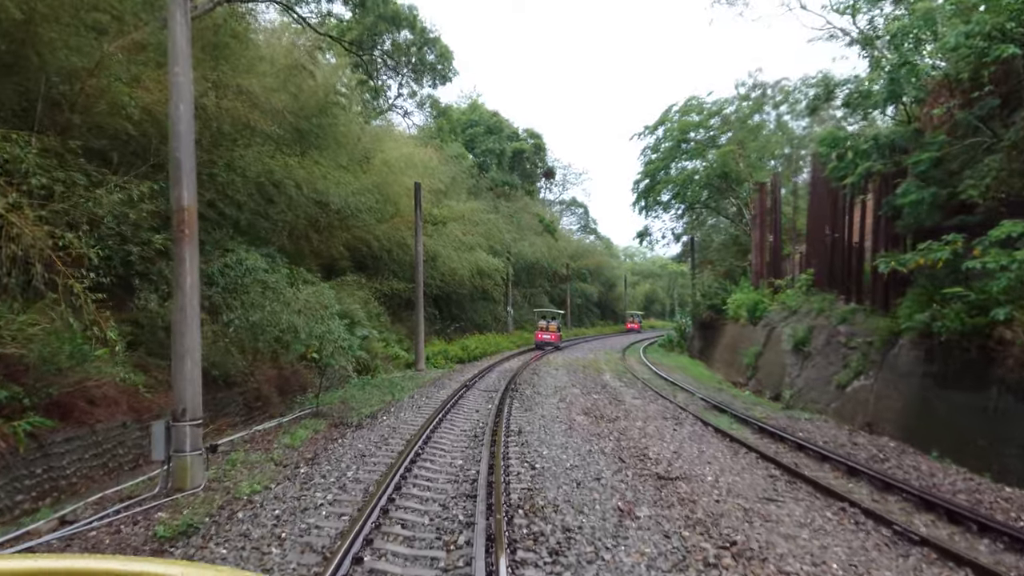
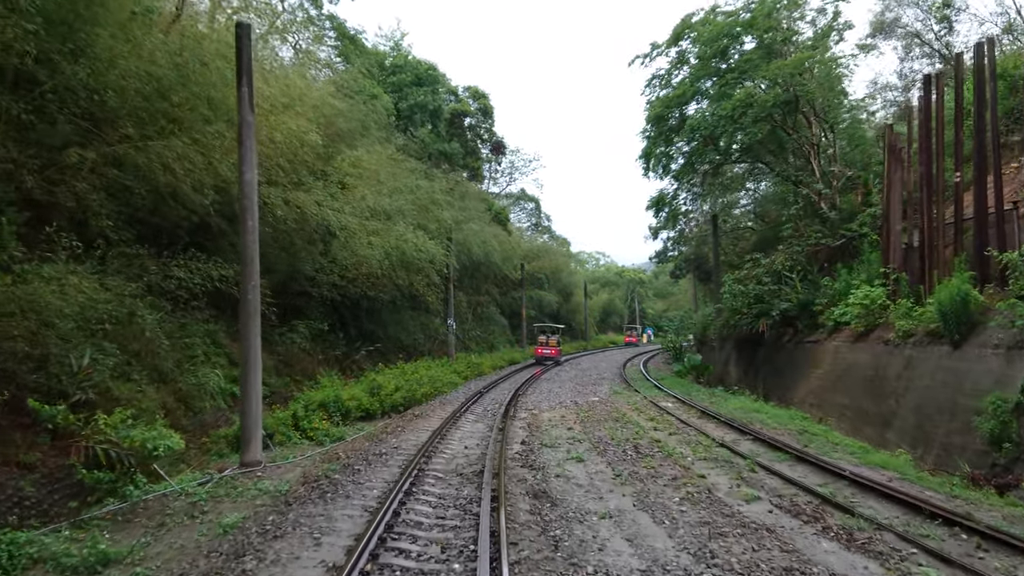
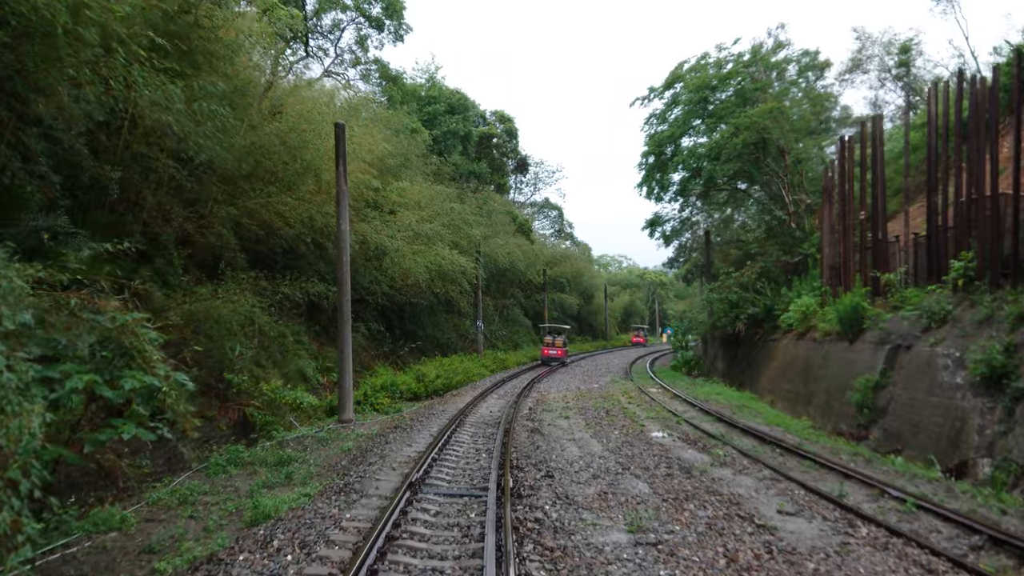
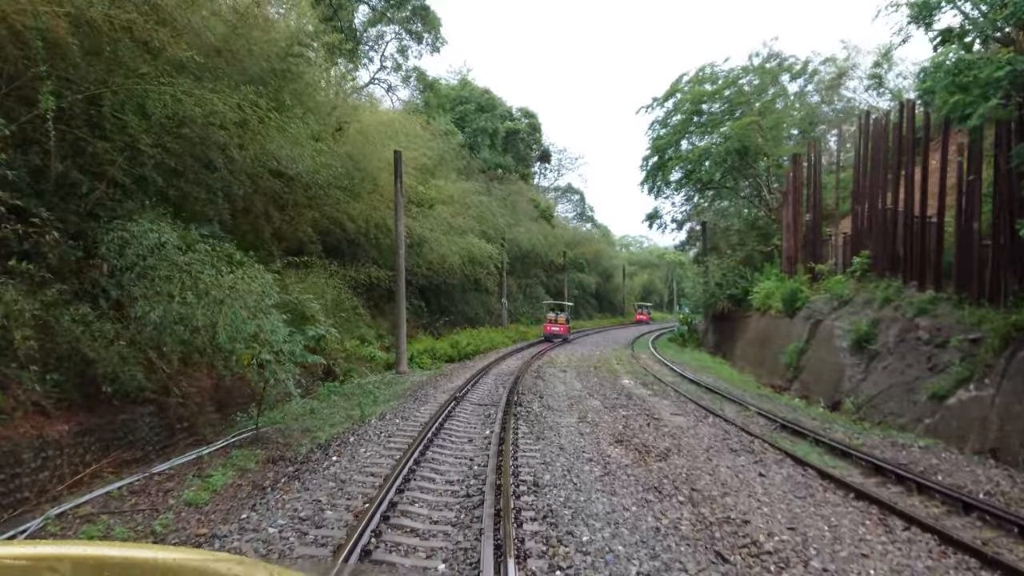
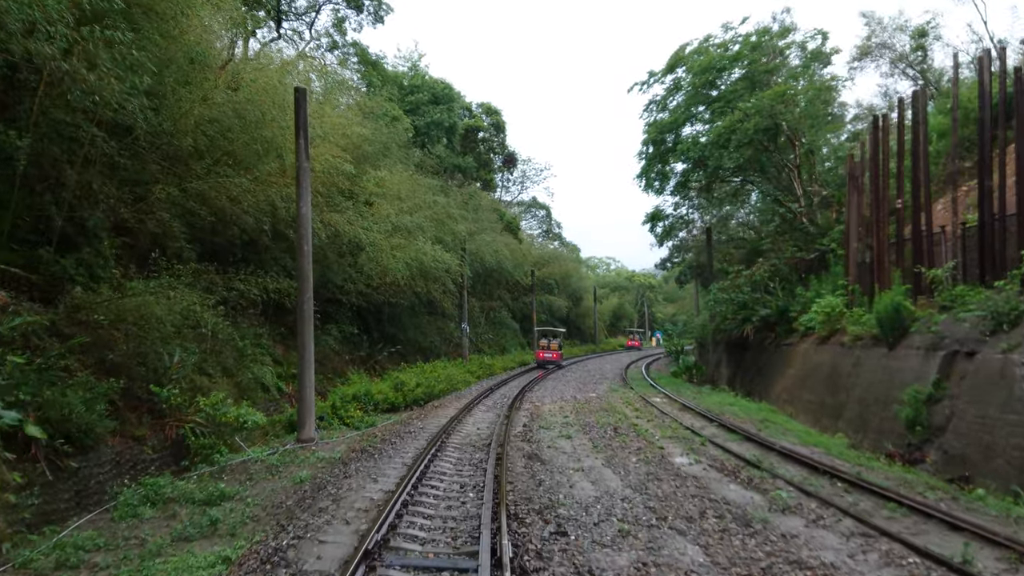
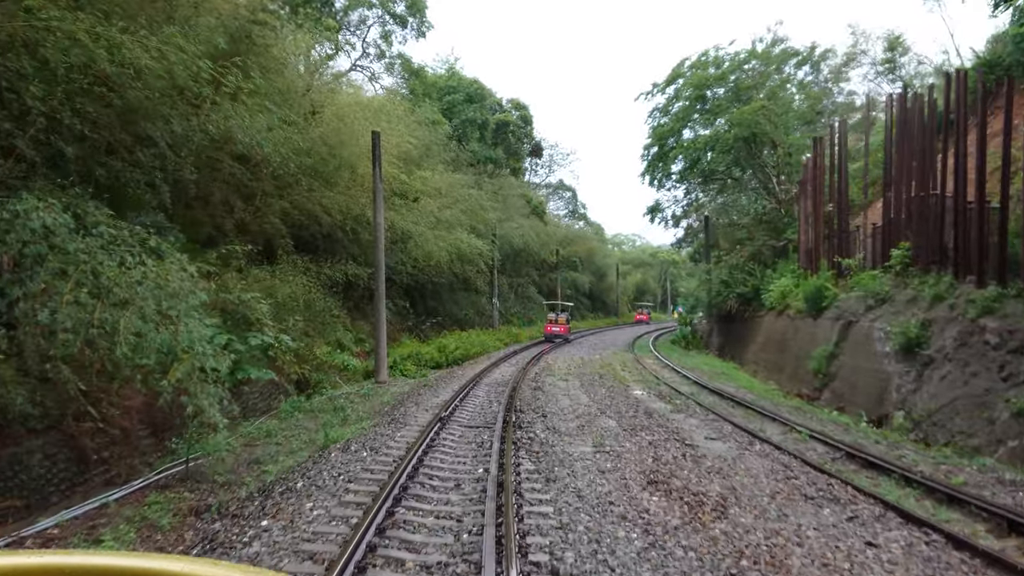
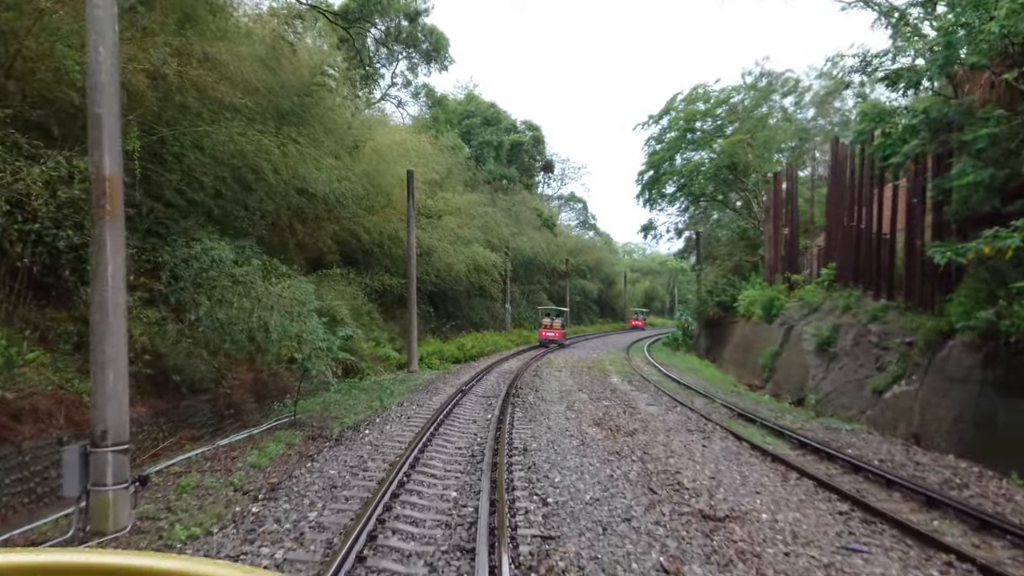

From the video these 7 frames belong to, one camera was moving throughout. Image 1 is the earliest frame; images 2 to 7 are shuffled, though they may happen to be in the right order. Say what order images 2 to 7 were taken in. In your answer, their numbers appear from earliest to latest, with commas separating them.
7, 4, 6, 3, 5, 2
